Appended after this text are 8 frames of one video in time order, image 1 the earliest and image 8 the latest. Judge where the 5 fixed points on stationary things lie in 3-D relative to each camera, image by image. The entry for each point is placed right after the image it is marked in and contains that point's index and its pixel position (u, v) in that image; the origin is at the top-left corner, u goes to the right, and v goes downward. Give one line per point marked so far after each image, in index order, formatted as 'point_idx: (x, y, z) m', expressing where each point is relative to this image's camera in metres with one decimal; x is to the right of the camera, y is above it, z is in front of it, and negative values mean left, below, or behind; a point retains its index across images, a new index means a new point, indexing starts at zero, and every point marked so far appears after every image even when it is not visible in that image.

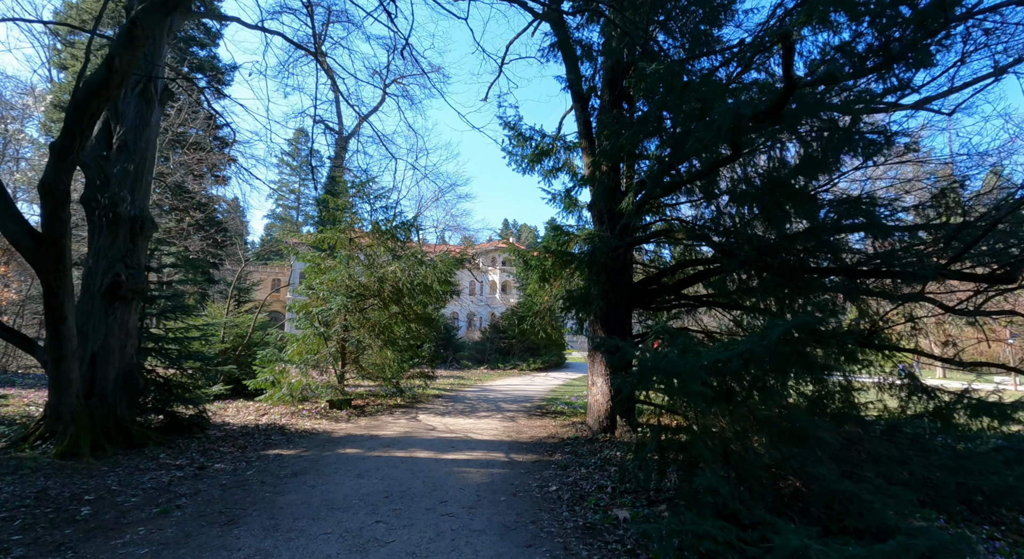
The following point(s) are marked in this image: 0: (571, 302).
0: (+1.0, -0.4, +9.6) m
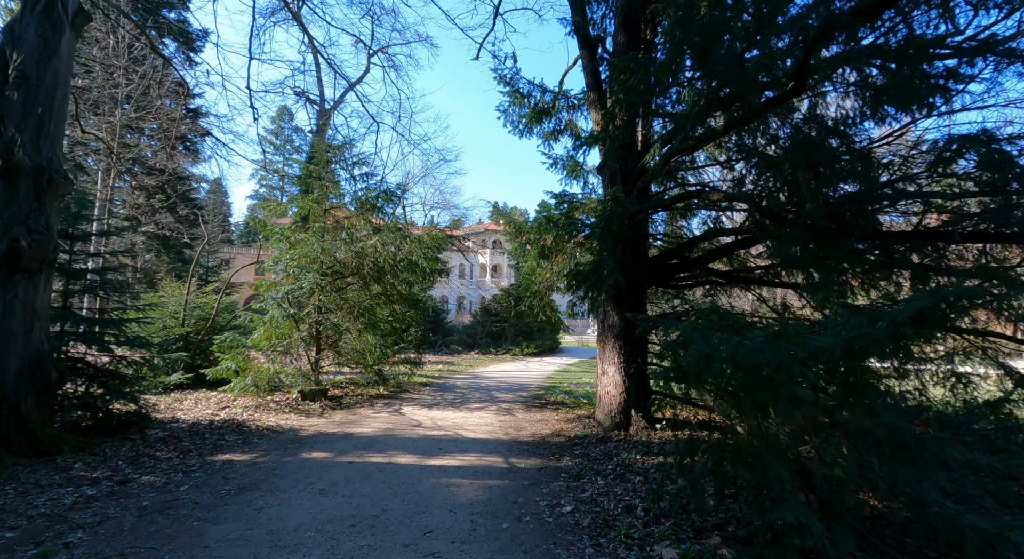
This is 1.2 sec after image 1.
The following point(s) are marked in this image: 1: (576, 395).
0: (+1.0, 0.0, +8.2) m
1: (+1.5, -2.7, +12.6) m
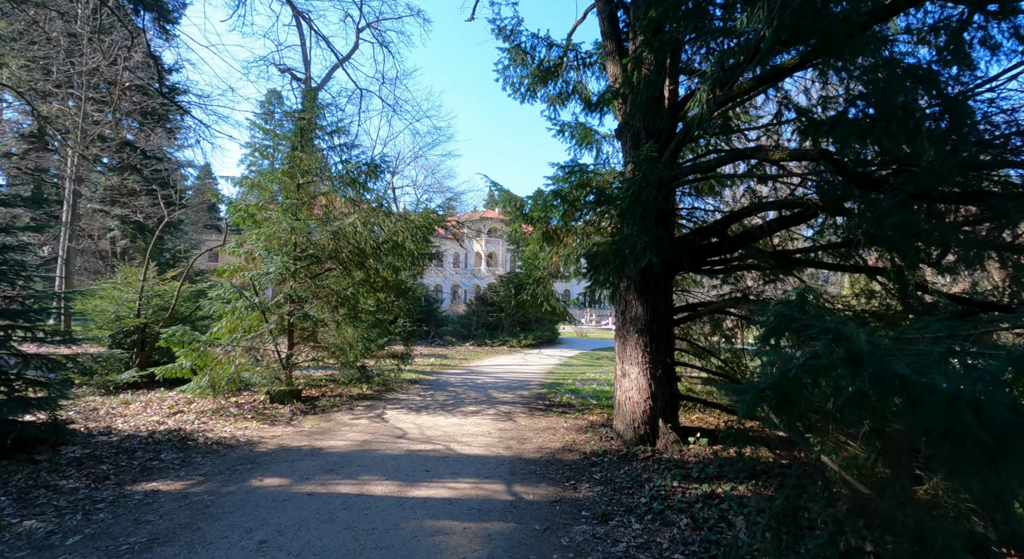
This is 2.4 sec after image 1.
0: (+1.0, +0.2, +6.8) m
1: (+1.5, -2.4, +11.2) m
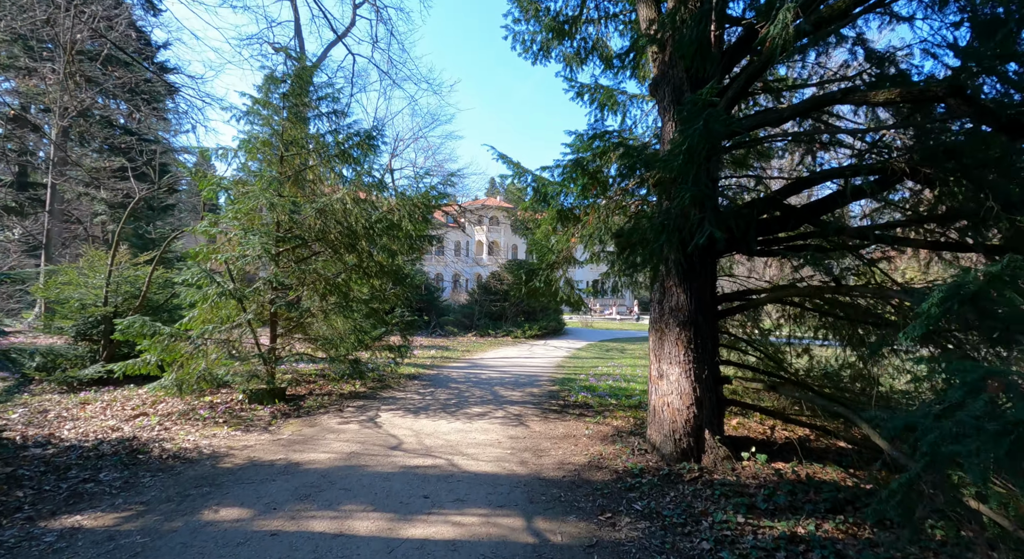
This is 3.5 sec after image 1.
0: (+1.2, +0.4, +5.7) m
1: (+1.6, -2.1, +10.1) m
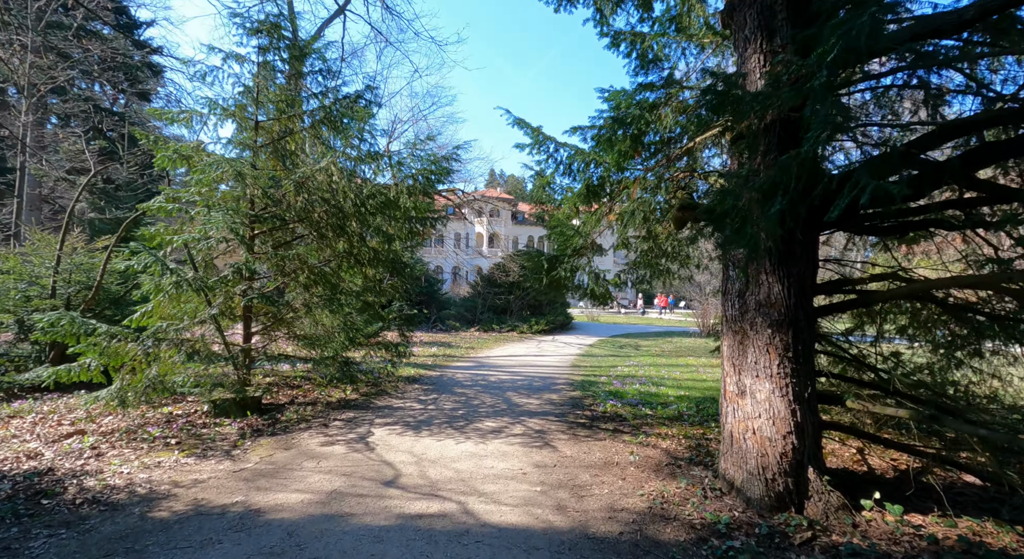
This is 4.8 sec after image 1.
0: (+1.5, +0.5, +4.2) m
1: (+1.9, -1.9, +8.7) m
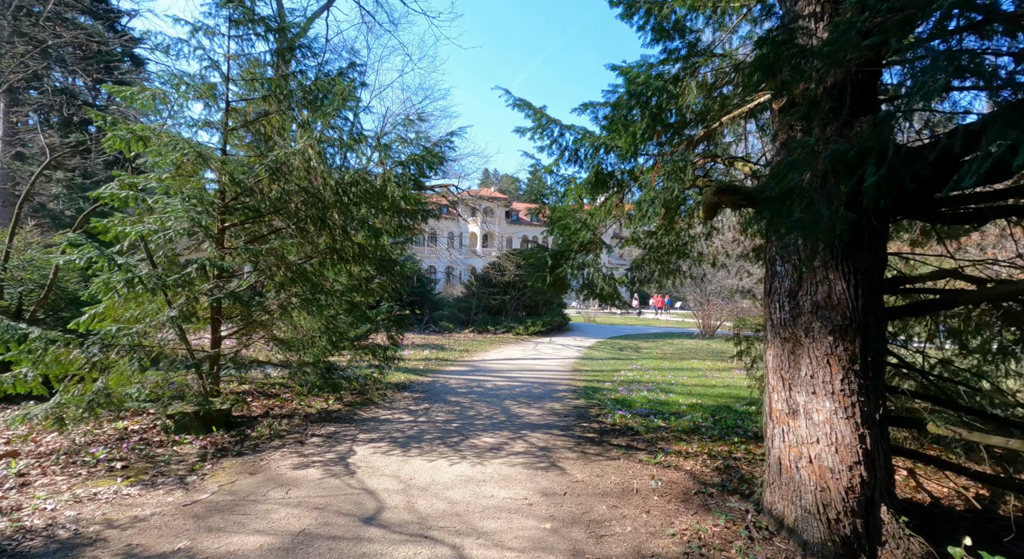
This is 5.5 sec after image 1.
0: (+1.5, +0.5, +3.4) m
1: (+1.9, -1.9, +7.9) m
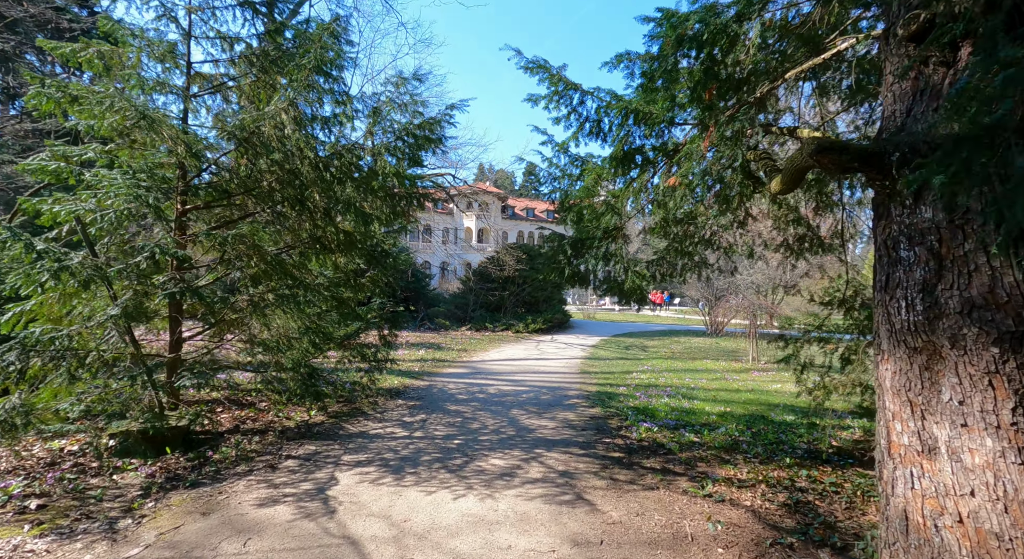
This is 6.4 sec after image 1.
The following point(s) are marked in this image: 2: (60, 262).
0: (+1.7, +0.6, +2.4) m
1: (+2.0, -1.8, +7.0) m
2: (-3.8, +0.1, +4.8) m
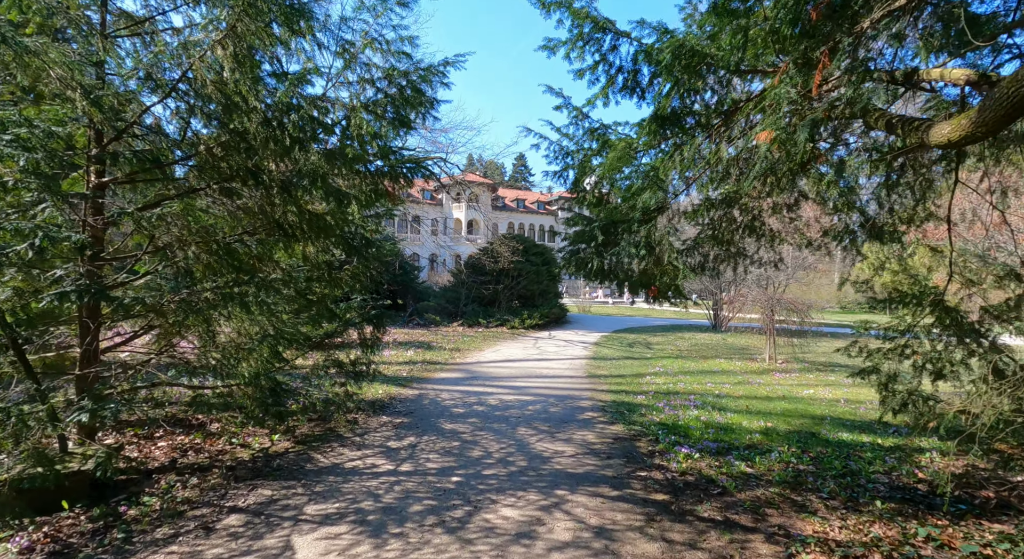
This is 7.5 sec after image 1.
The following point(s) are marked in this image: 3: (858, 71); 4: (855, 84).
0: (+1.9, +0.6, +1.2) m
1: (+2.1, -1.7, +5.7) m
2: (-3.7, +0.2, +3.4) m
3: (+2.0, +1.3, +3.5) m
4: (+1.9, +1.2, +3.4) m
